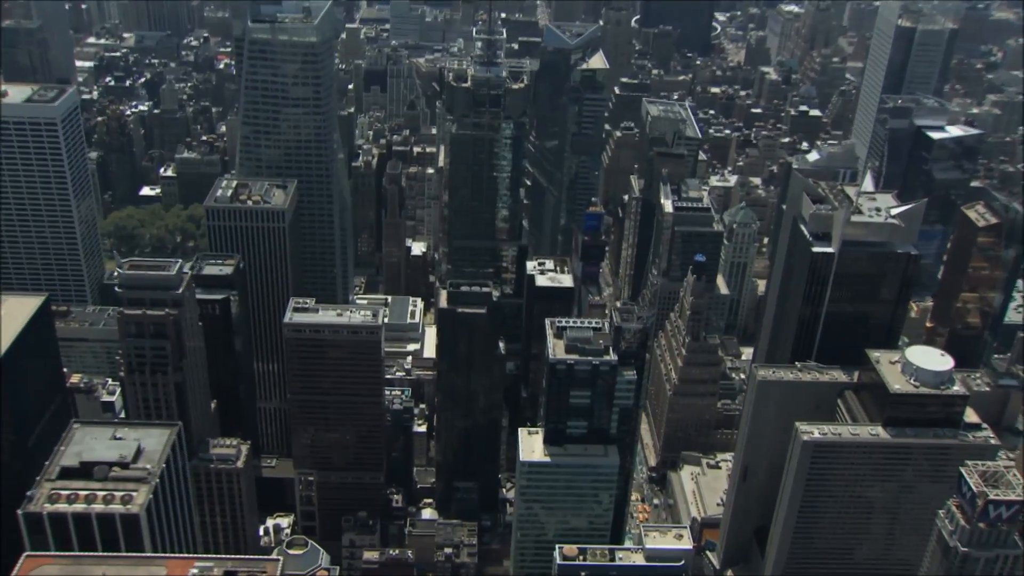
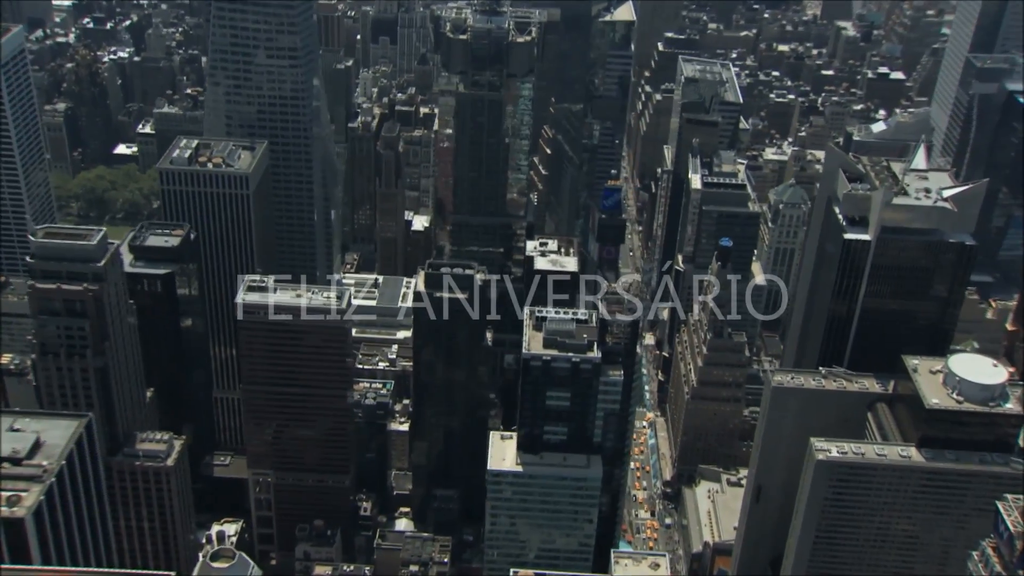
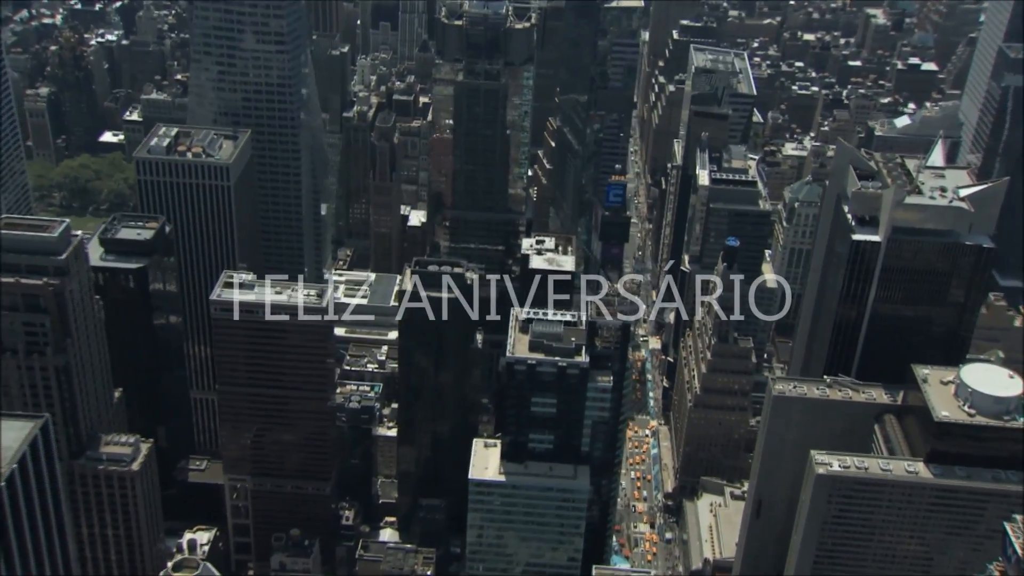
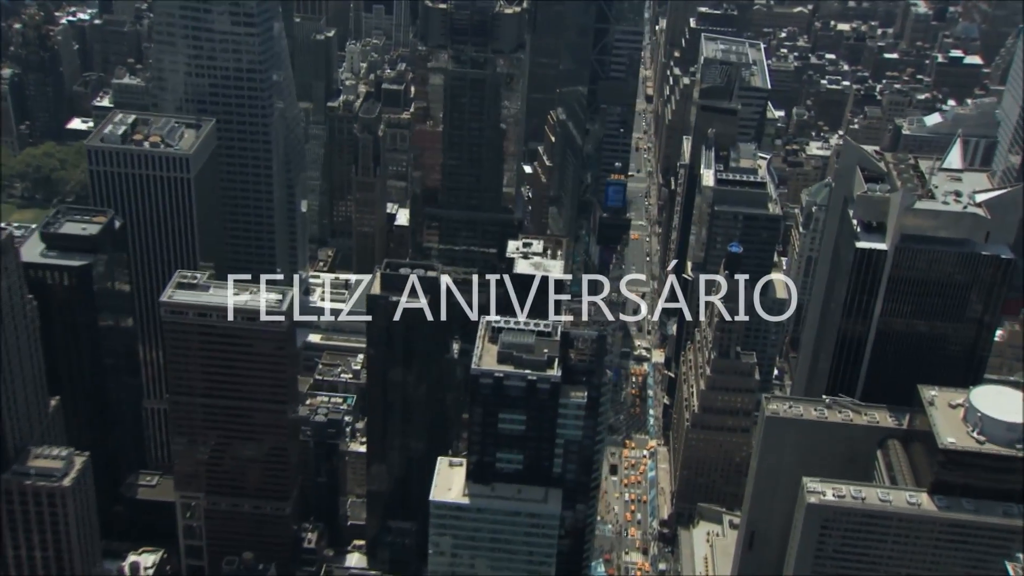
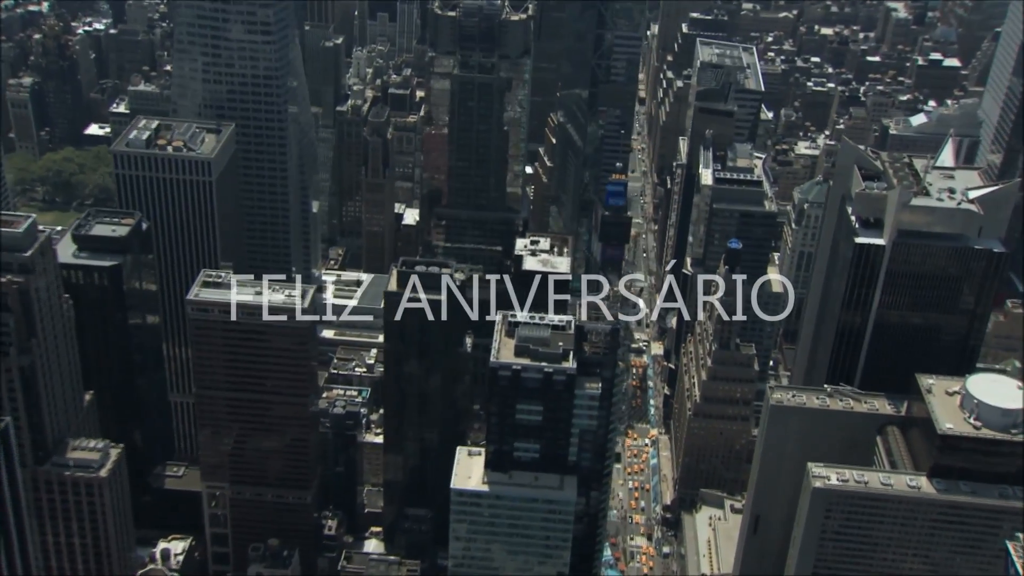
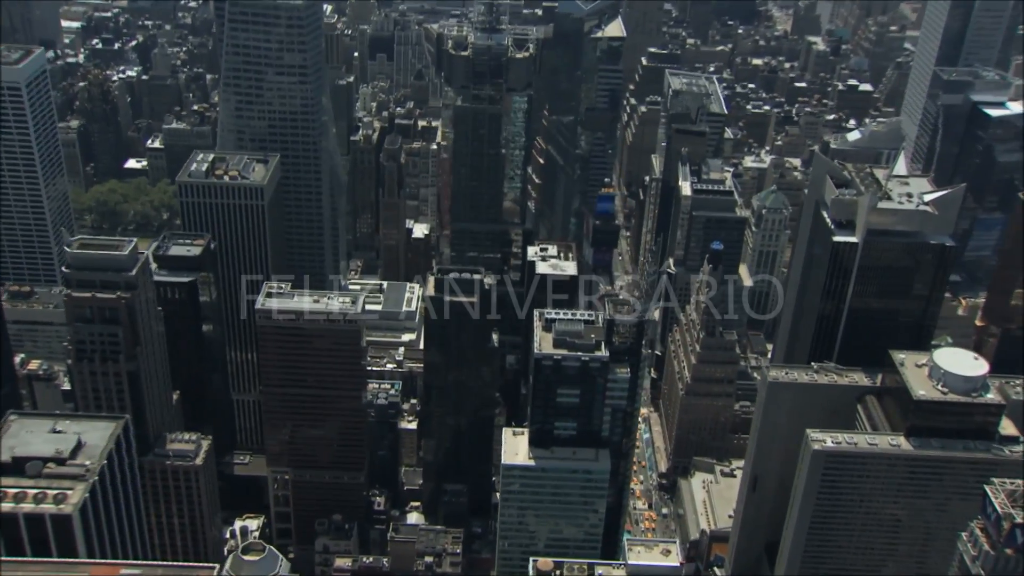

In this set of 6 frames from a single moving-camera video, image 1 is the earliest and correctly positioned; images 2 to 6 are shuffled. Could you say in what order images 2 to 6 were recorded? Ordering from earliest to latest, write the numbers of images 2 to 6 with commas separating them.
6, 2, 3, 5, 4
